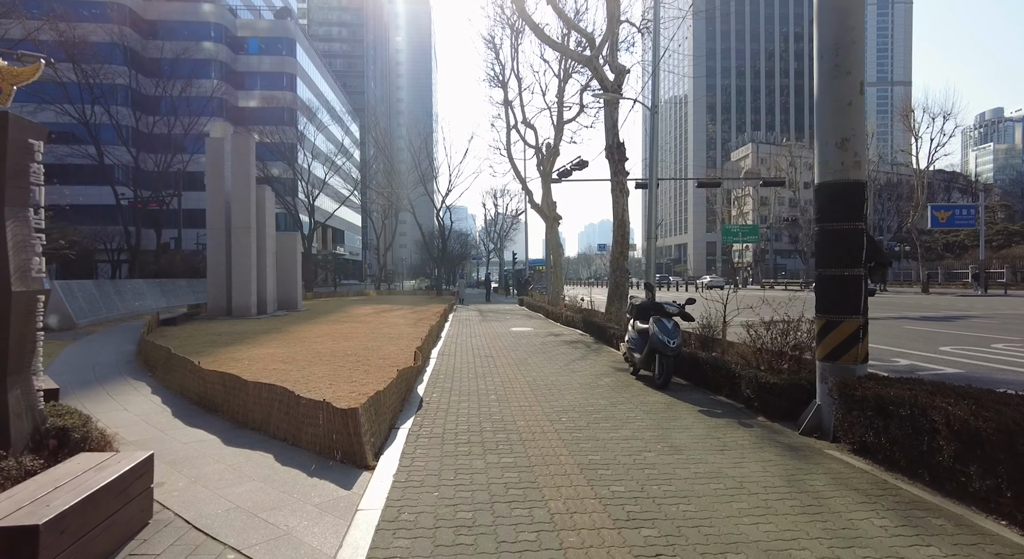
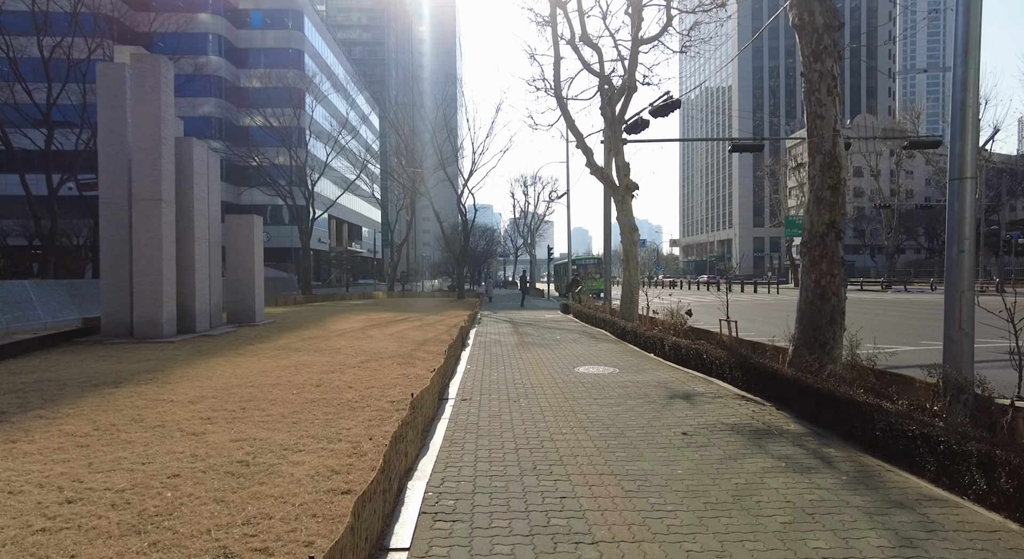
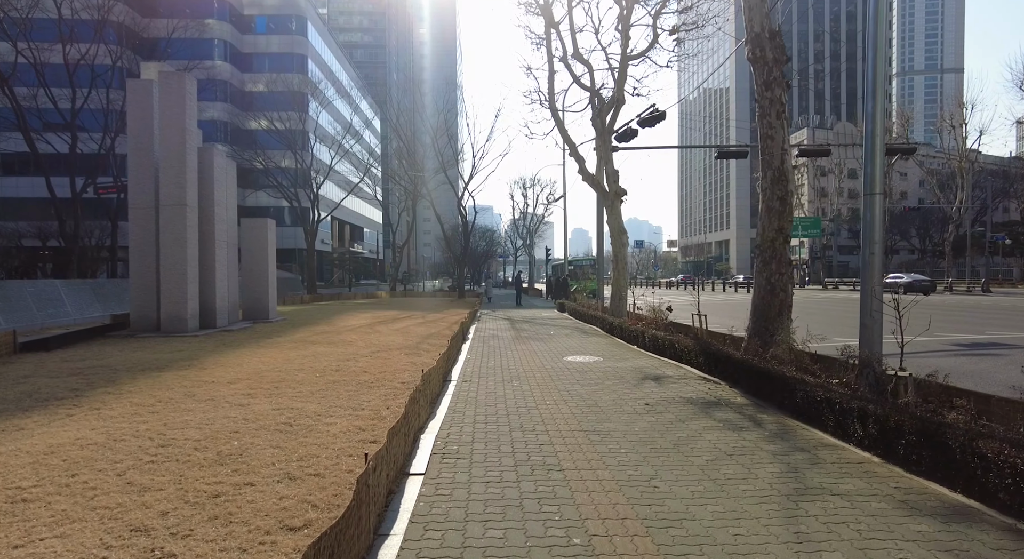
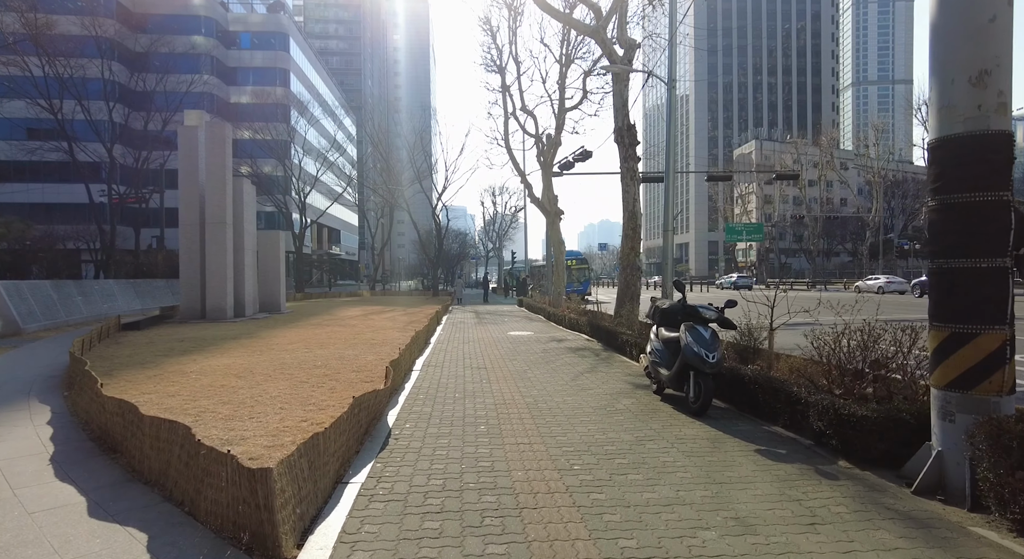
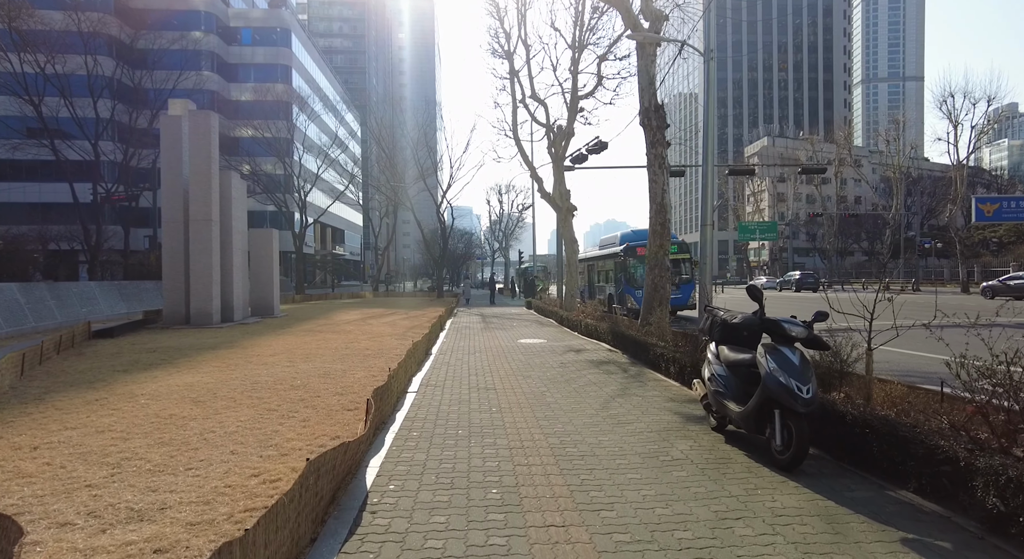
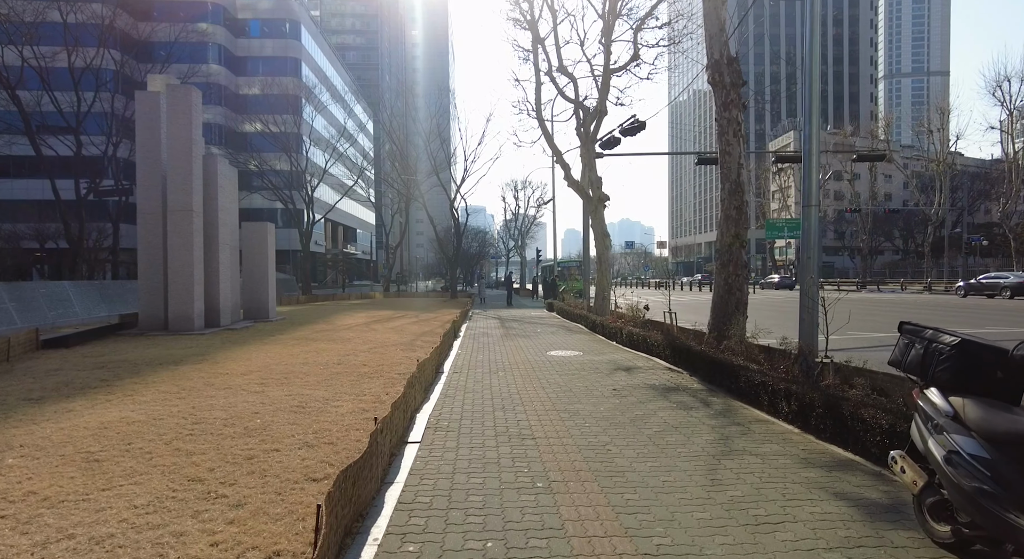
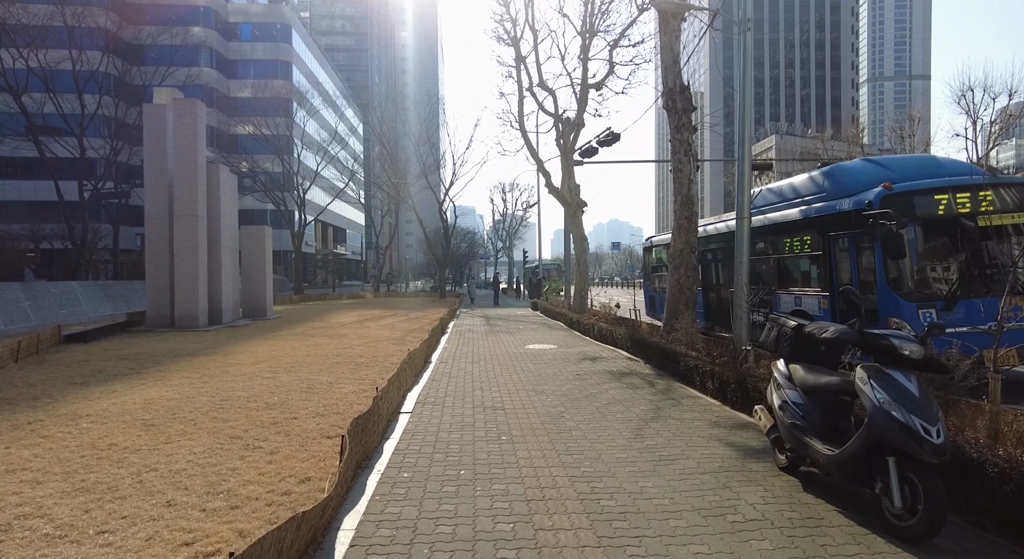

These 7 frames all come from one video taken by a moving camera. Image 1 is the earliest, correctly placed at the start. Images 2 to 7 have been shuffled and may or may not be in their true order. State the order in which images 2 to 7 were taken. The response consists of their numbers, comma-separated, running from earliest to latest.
4, 5, 7, 6, 3, 2
